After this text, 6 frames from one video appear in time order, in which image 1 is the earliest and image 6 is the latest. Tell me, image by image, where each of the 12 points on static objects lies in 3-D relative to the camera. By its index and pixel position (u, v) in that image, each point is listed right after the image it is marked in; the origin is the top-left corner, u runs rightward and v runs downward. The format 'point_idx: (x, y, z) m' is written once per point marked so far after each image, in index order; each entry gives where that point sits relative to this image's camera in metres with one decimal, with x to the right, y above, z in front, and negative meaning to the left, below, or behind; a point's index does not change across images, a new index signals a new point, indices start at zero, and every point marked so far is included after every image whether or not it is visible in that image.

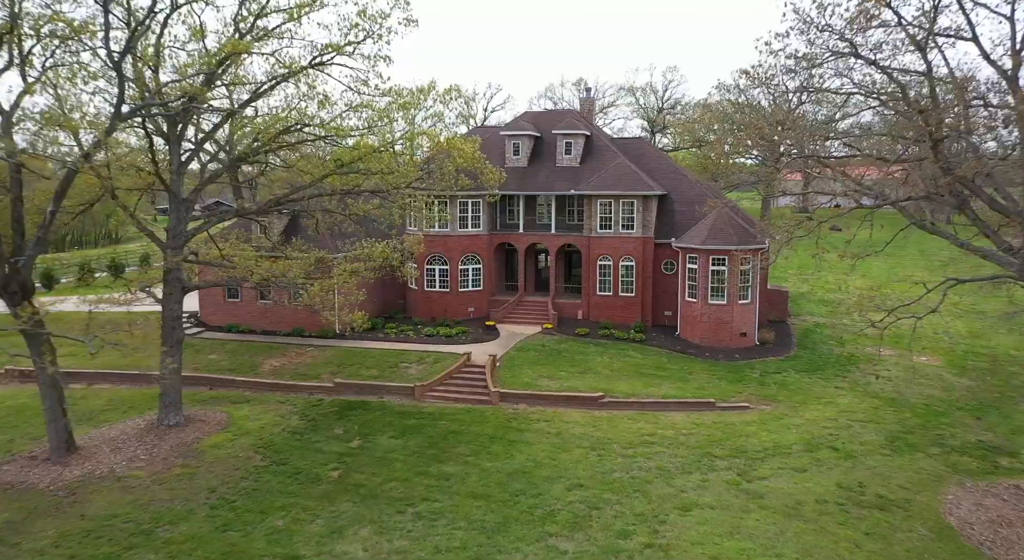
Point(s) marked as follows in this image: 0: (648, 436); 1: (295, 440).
0: (+4.0, -4.6, +19.6) m
1: (-6.5, -4.8, +19.9) m
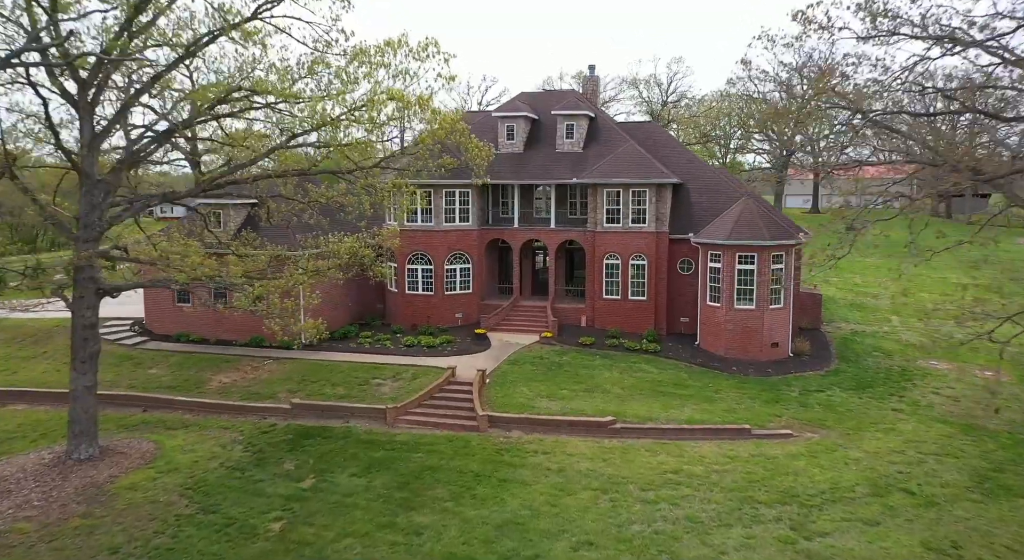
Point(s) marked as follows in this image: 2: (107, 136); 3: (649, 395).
0: (+3.8, -4.6, +15.7) m
1: (-6.8, -4.8, +16.1) m
2: (-10.2, +3.6, +16.7) m
3: (+4.1, -3.5, +19.9) m
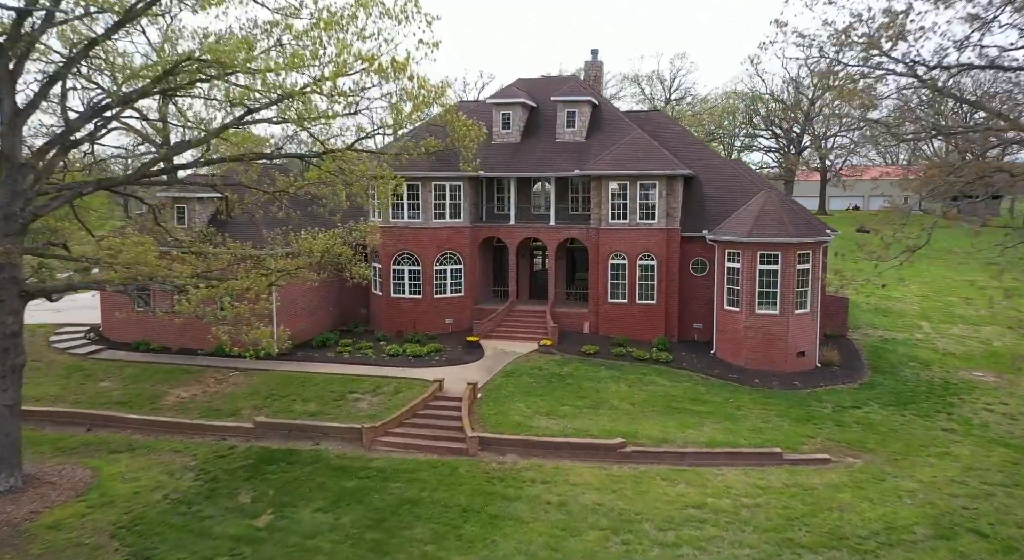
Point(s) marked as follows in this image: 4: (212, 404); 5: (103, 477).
0: (+3.7, -4.6, +13.3) m
1: (-6.9, -4.8, +13.6) m
2: (-10.3, +3.6, +14.3) m
3: (+4.0, -3.5, +17.5) m
4: (-8.3, -3.4, +18.4) m
5: (-9.3, -4.5, +15.0) m
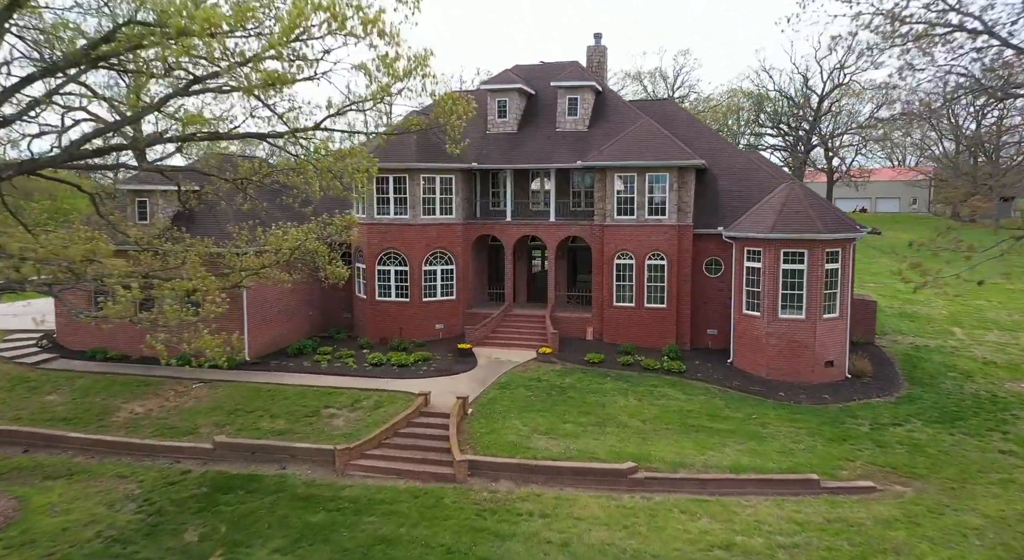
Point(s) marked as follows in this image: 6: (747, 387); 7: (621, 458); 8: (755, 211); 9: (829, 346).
0: (+3.6, -4.6, +11.2) m
1: (-7.0, -4.8, +11.5) m
2: (-10.5, +3.6, +12.3) m
3: (+3.9, -3.5, +15.4) m
4: (-8.5, -3.5, +16.3) m
5: (-9.4, -4.5, +12.9) m
6: (+6.4, -2.9, +17.9) m
7: (+2.3, -3.8, +14.0) m
8: (+7.2, +2.0, +19.4) m
9: (+8.8, -1.8, +18.3) m
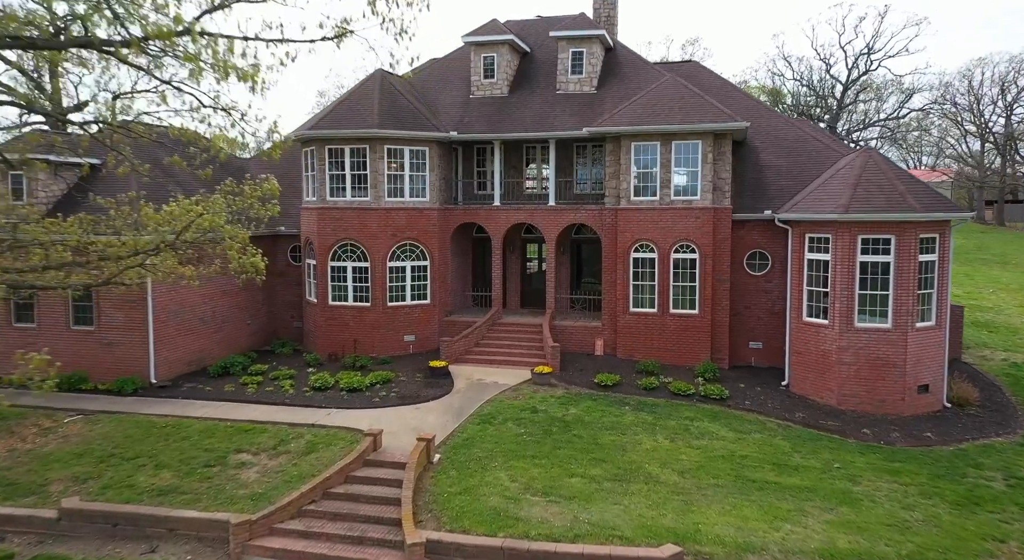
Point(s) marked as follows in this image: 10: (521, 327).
0: (+3.3, -4.4, +6.5) m
1: (-7.3, -4.6, +6.8) m
2: (-10.7, +3.8, +7.6) m
3: (+3.6, -3.4, +10.7) m
4: (-8.7, -3.4, +11.5) m
5: (-9.7, -4.3, +8.1) m
6: (+6.1, -2.8, +13.3) m
7: (+2.1, -3.6, +9.3) m
8: (+6.9, +2.1, +14.8) m
9: (+8.5, -1.7, +13.6) m
10: (+0.2, -1.3, +17.7) m
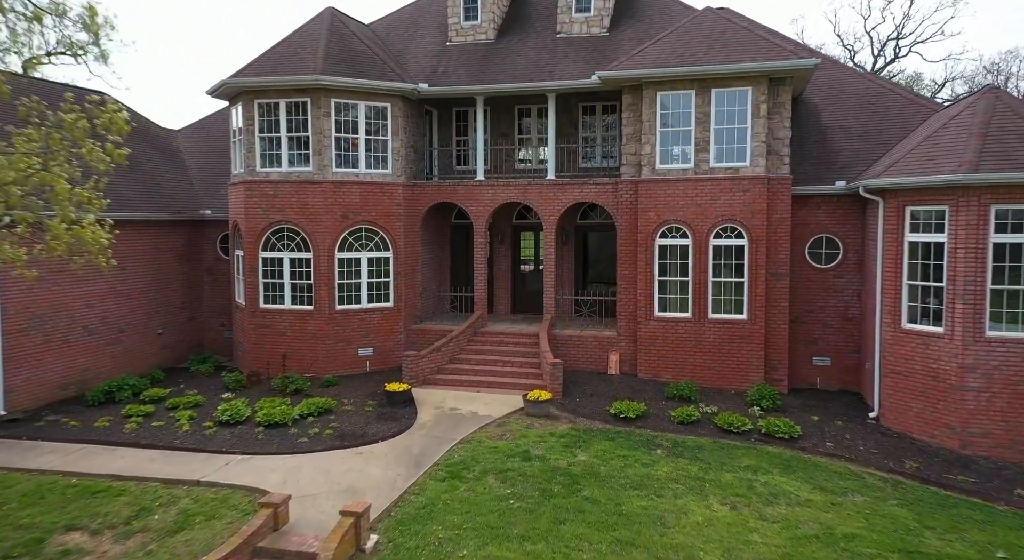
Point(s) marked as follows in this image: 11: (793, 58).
0: (+3.1, -4.1, +2.3) m
1: (-7.5, -4.3, +2.5) m
2: (-11.0, +4.1, +3.5) m
3: (+3.3, -3.2, +6.5) m
4: (-9.0, -3.2, +7.3) m
5: (-9.9, -4.0, +3.9) m
6: (+5.8, -2.7, +9.1) m
7: (+1.8, -3.4, +5.1) m
8: (+6.6, +2.2, +10.7) m
9: (+8.2, -1.6, +9.4) m
10: (0.0, -1.2, +13.5) m
11: (+4.9, +3.9, +11.5) m
